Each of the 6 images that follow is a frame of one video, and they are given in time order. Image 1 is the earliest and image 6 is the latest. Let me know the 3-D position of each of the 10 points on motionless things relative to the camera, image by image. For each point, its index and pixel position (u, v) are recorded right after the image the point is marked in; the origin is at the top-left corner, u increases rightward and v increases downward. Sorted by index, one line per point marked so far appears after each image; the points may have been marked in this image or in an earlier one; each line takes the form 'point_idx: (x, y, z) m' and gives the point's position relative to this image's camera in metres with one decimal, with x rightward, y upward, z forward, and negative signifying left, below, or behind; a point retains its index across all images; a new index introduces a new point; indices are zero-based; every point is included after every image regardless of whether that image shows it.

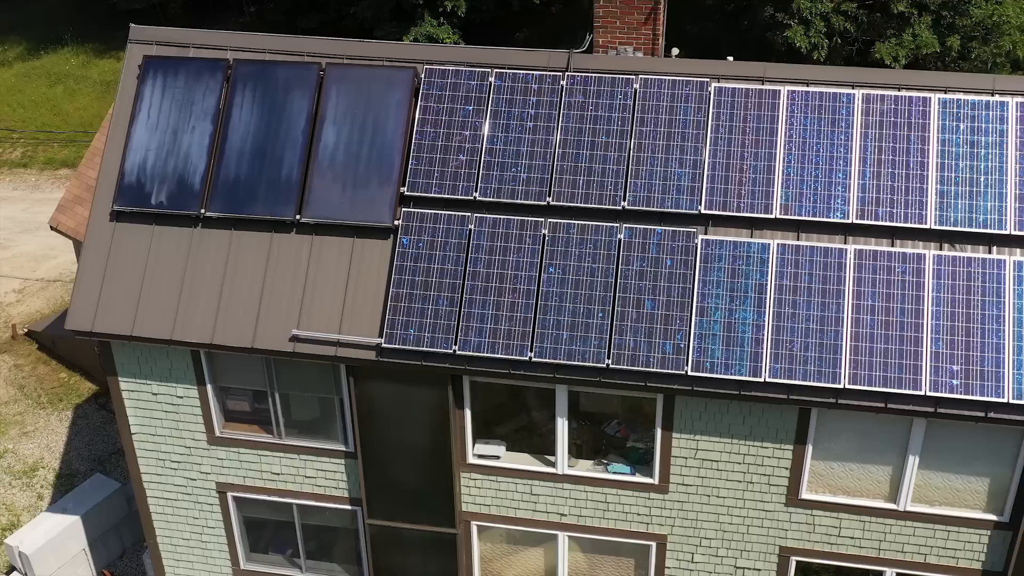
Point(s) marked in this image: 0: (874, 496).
0: (+4.8, -2.8, +10.9) m
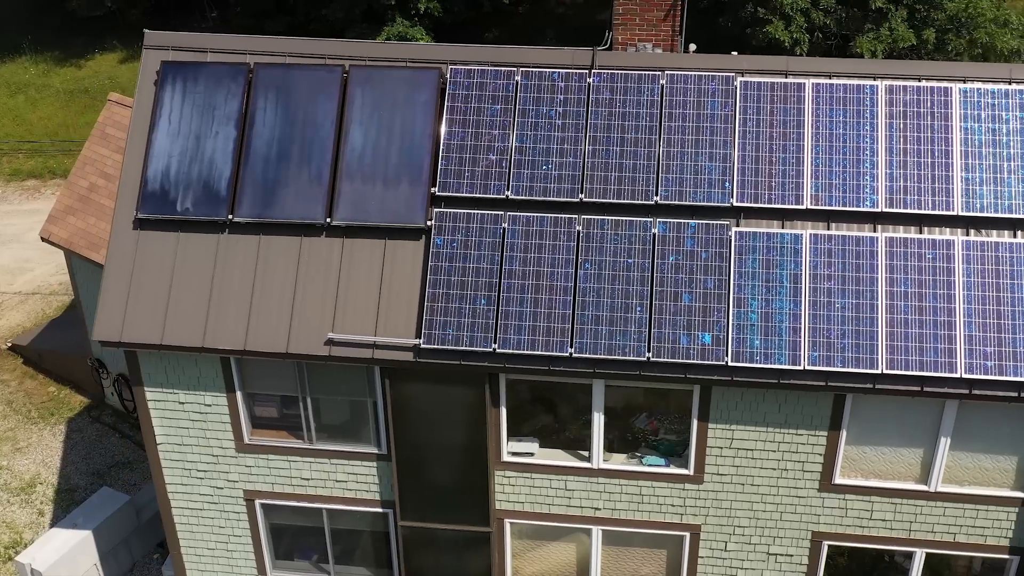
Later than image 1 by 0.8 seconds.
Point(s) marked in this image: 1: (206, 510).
0: (+5.3, -2.6, +11.1) m
1: (-4.8, -3.5, +12.8) m
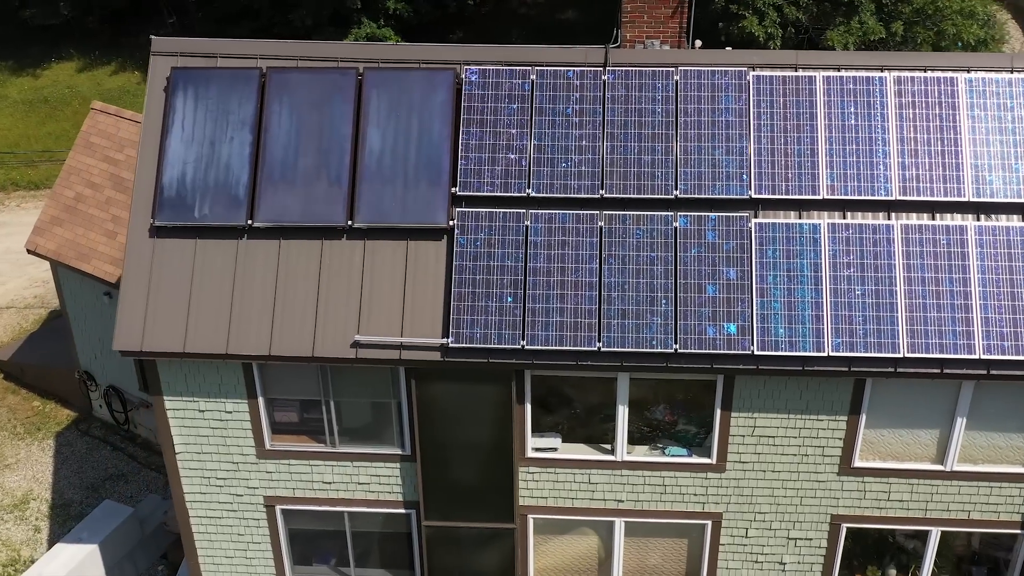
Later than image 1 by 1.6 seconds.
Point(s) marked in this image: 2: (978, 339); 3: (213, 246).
0: (+5.7, -2.4, +11.4) m
1: (-4.5, -3.6, +12.7) m
2: (+5.6, -0.6, +9.9) m
3: (-4.0, +0.6, +10.9) m
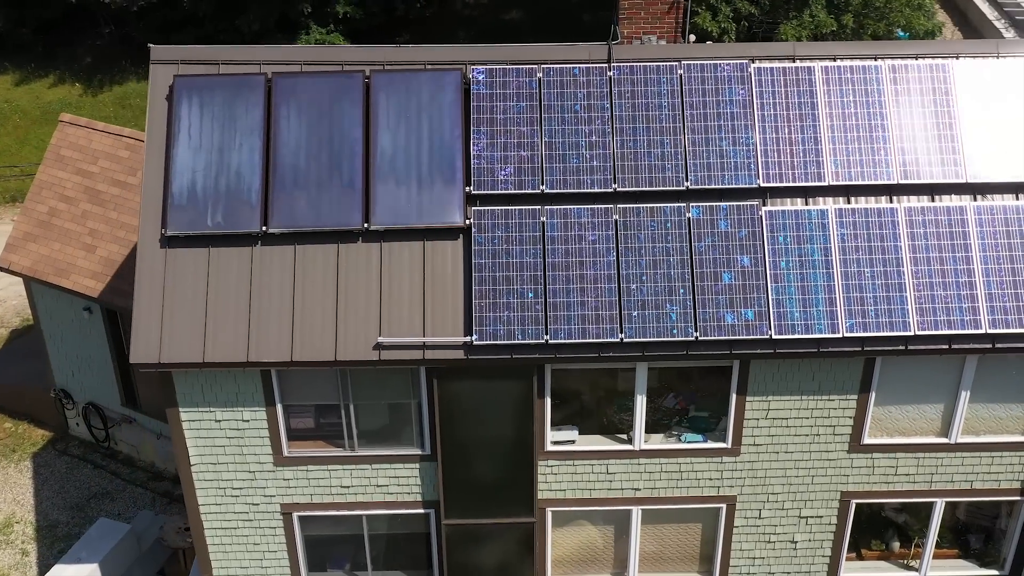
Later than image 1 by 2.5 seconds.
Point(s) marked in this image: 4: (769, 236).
0: (+6.0, -2.1, +11.8) m
1: (-4.2, -3.7, +12.6) m
2: (+5.9, -0.3, +10.3) m
3: (-3.8, +0.5, +10.8) m
4: (+3.3, +0.7, +10.6) m
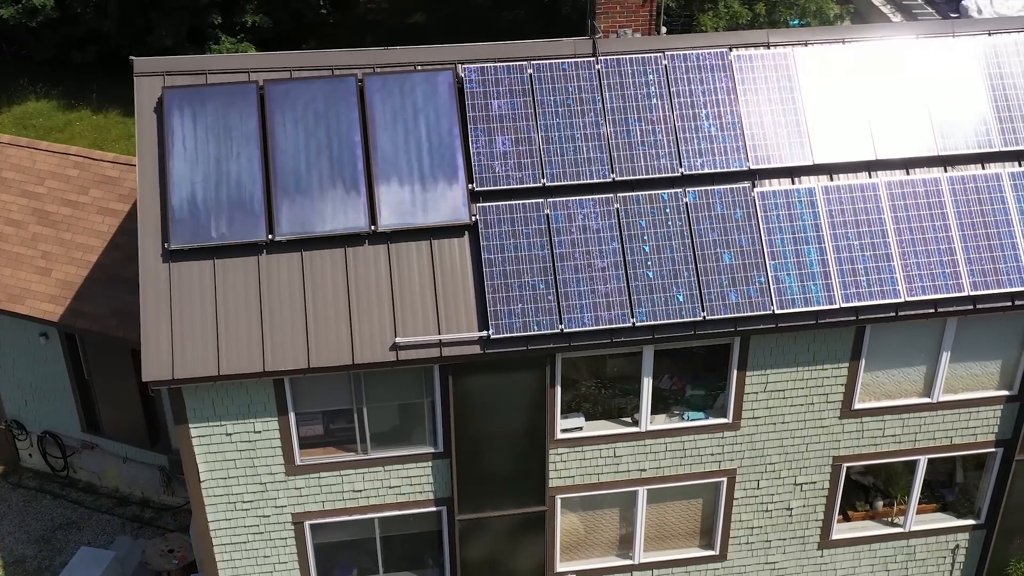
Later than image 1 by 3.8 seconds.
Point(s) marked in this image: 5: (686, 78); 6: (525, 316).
0: (+6.1, -1.6, +12.6) m
1: (-4.0, -3.9, +12.5) m
2: (+6.1, +0.1, +11.0) m
3: (-3.7, +0.3, +10.7) m
4: (+3.4, +1.0, +11.2) m
5: (+2.5, +3.0, +11.7) m
6: (+0.2, -0.4, +10.7) m
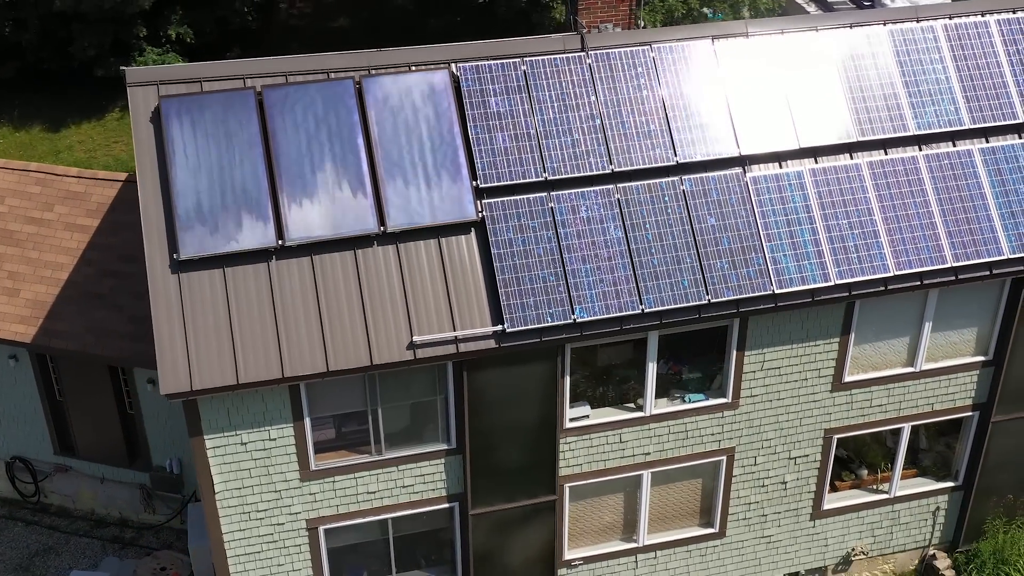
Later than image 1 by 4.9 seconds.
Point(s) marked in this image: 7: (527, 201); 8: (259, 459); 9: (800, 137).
0: (+6.2, -1.2, +13.2) m
1: (-3.8, -4.0, +12.5) m
2: (+6.1, +0.5, +11.7) m
3: (-3.5, +0.2, +10.7) m
4: (+3.4, +1.2, +11.6) m
5: (+2.4, +3.2, +12.1) m
6: (+0.3, -0.3, +10.9) m
7: (+0.2, +1.2, +11.3) m
8: (-3.6, -2.4, +11.7) m
9: (+4.2, +2.2, +12.0) m
